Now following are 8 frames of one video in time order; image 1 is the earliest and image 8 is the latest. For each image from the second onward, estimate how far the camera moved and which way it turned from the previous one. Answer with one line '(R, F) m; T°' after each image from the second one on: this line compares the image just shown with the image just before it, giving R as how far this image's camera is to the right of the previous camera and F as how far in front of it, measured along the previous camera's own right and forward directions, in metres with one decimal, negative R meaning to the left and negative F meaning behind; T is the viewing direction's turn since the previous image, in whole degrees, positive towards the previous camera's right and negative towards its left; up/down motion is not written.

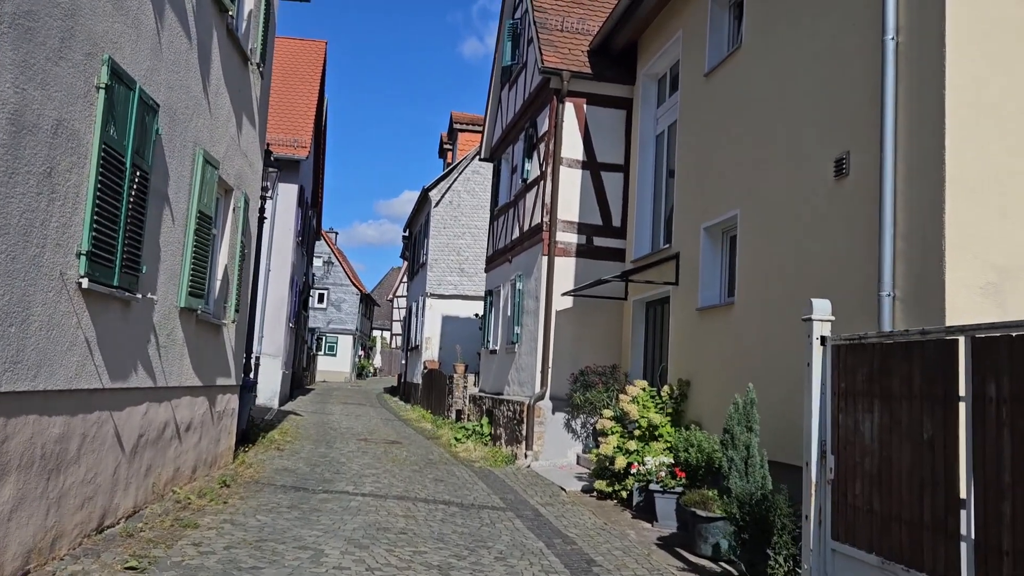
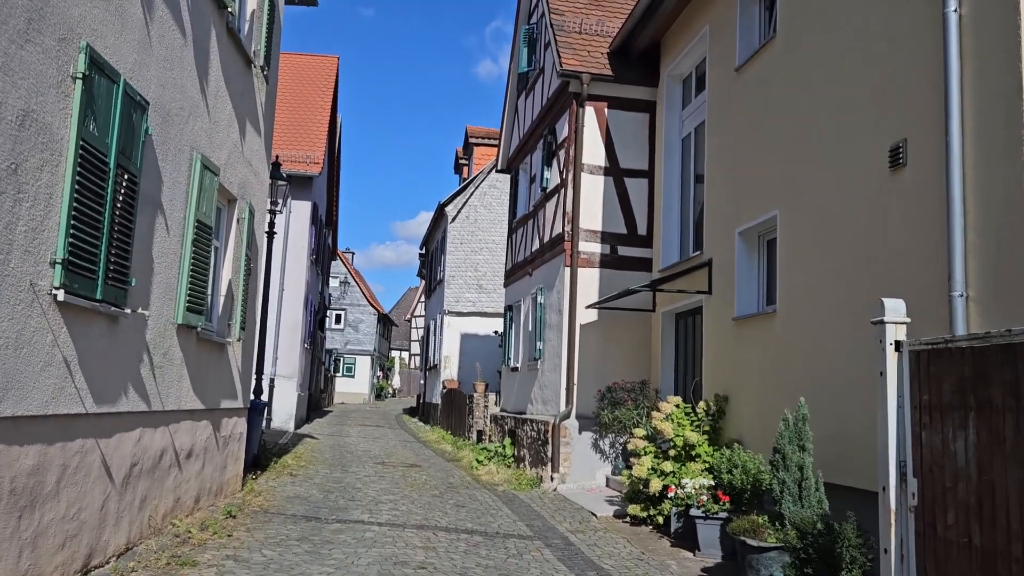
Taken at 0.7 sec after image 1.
(-0.1, +0.6) m; -1°
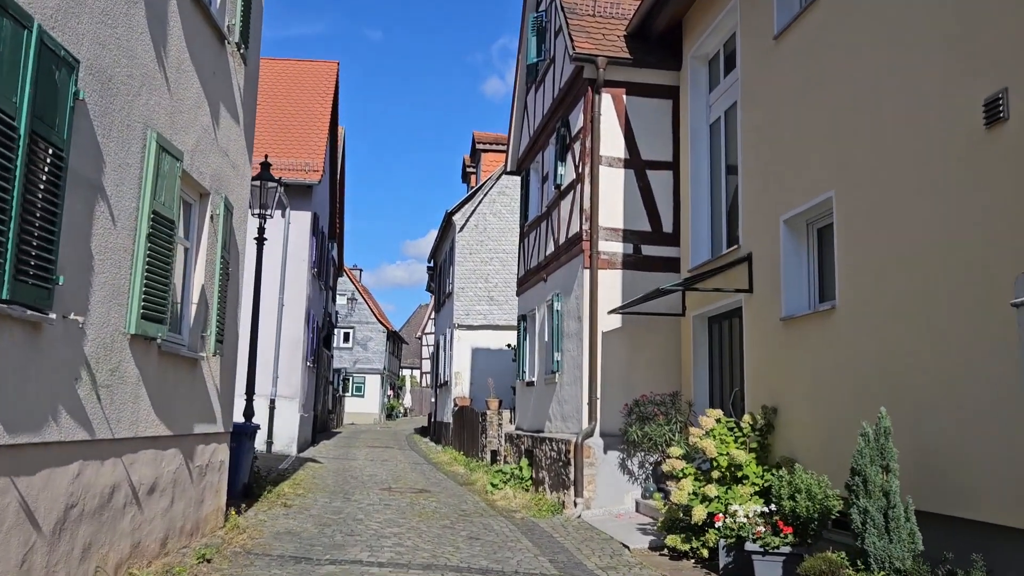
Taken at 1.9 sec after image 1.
(0.0, +1.1) m; -1°
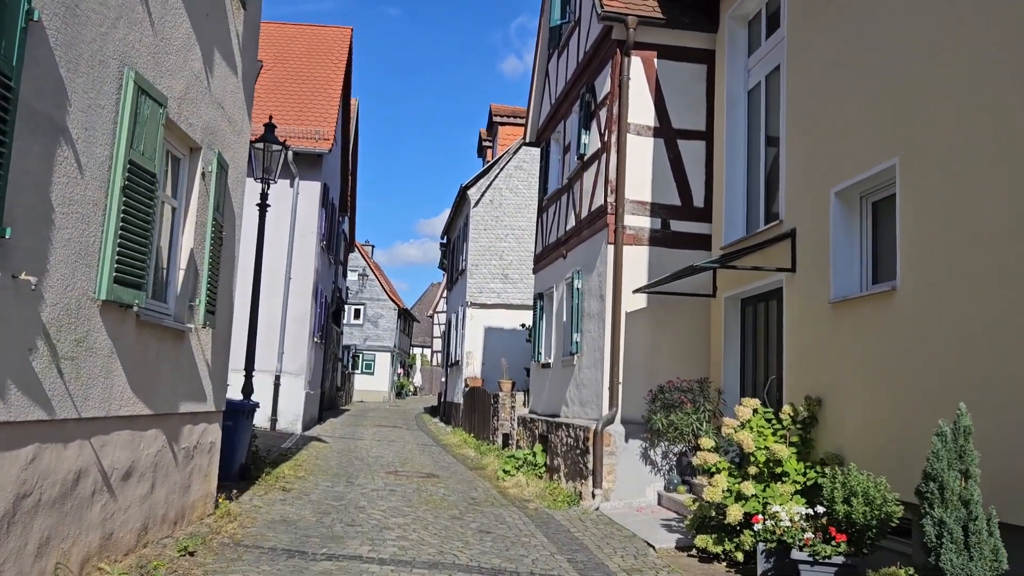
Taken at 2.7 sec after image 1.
(-0.1, +0.7) m; -1°
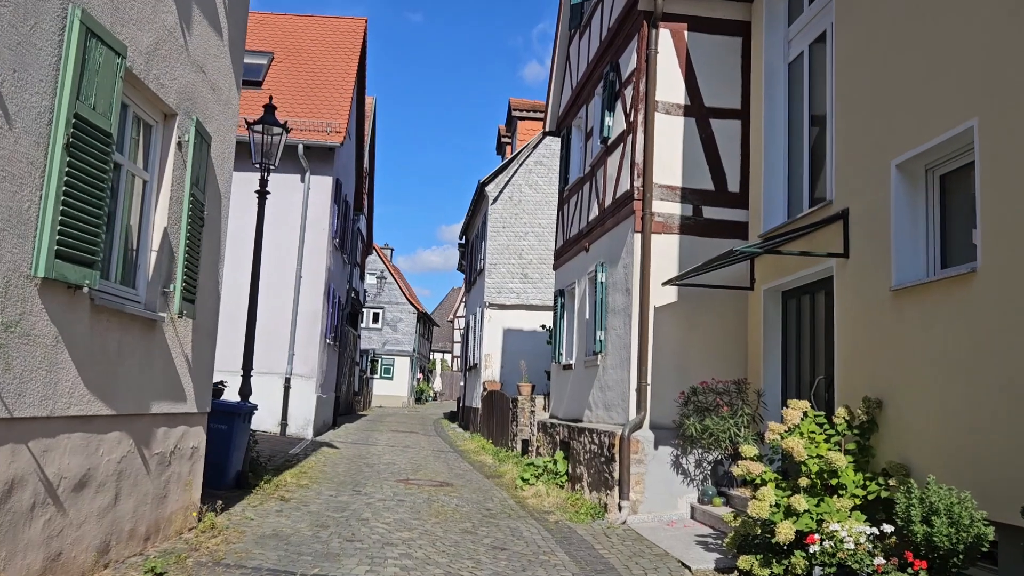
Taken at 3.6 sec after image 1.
(0.0, +0.8) m; -1°
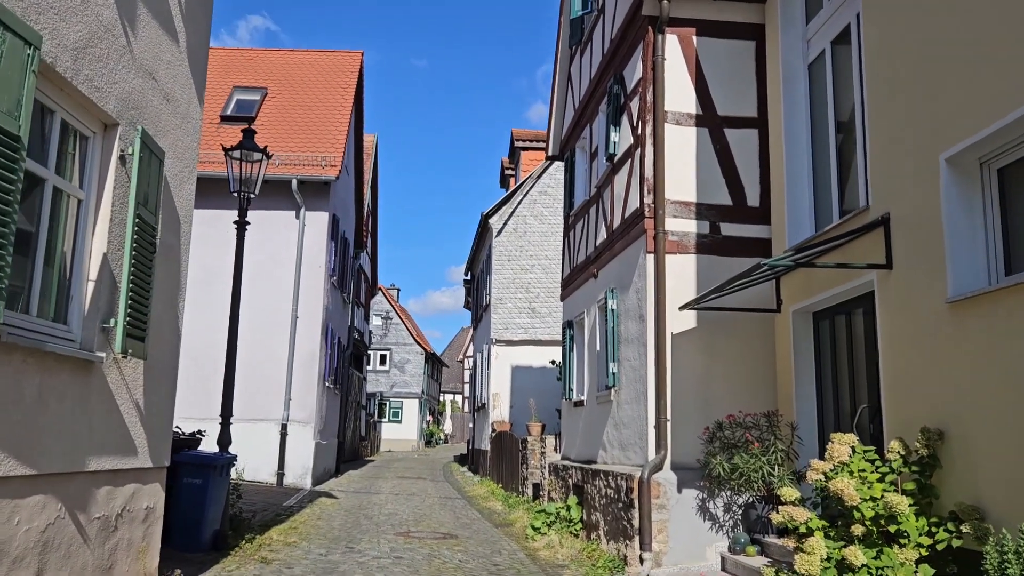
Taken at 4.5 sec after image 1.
(+0.1, +0.8) m; -1°
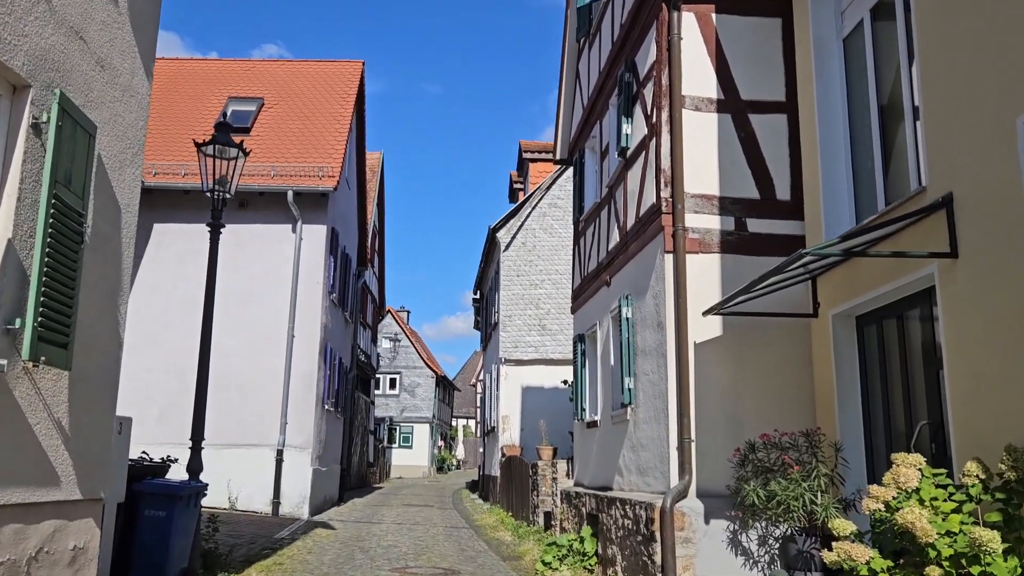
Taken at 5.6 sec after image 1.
(+0.1, +0.9) m; -1°
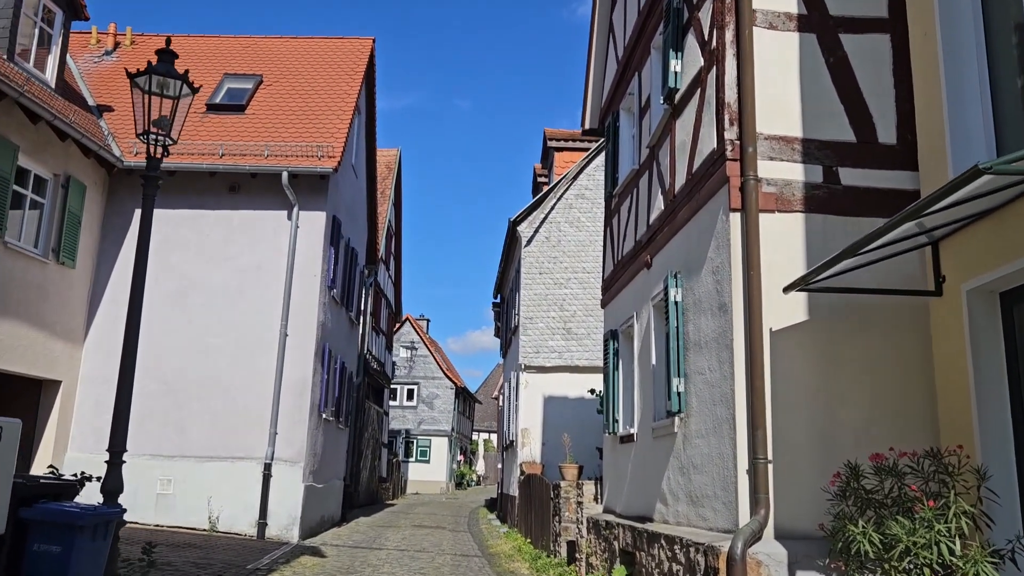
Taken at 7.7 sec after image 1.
(+0.1, +1.8) m; -2°
